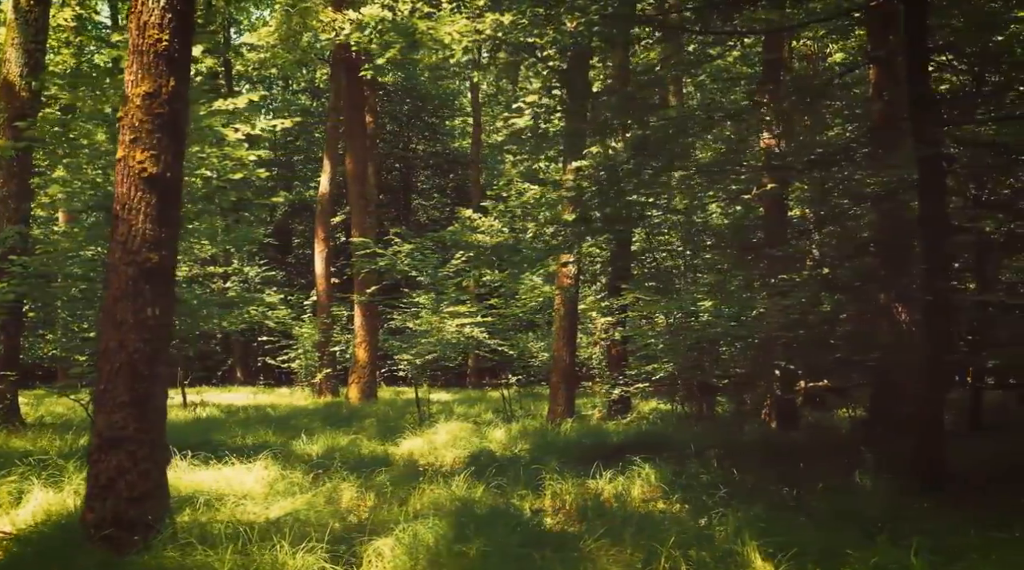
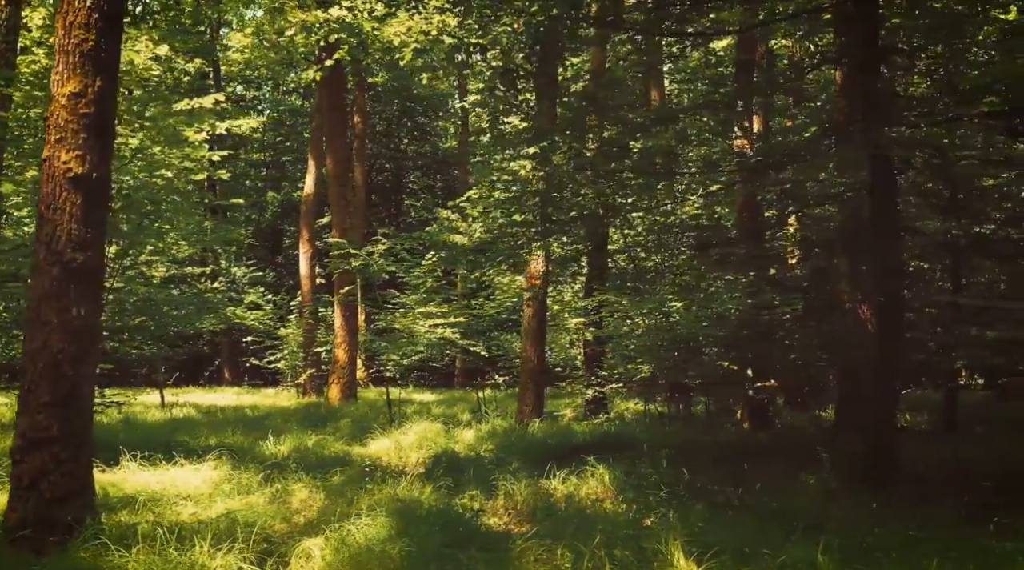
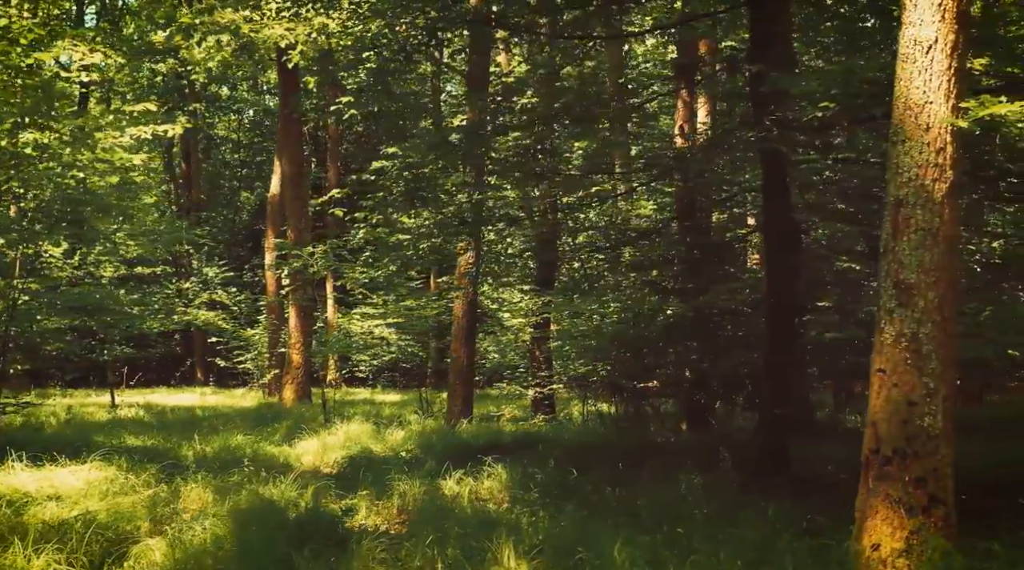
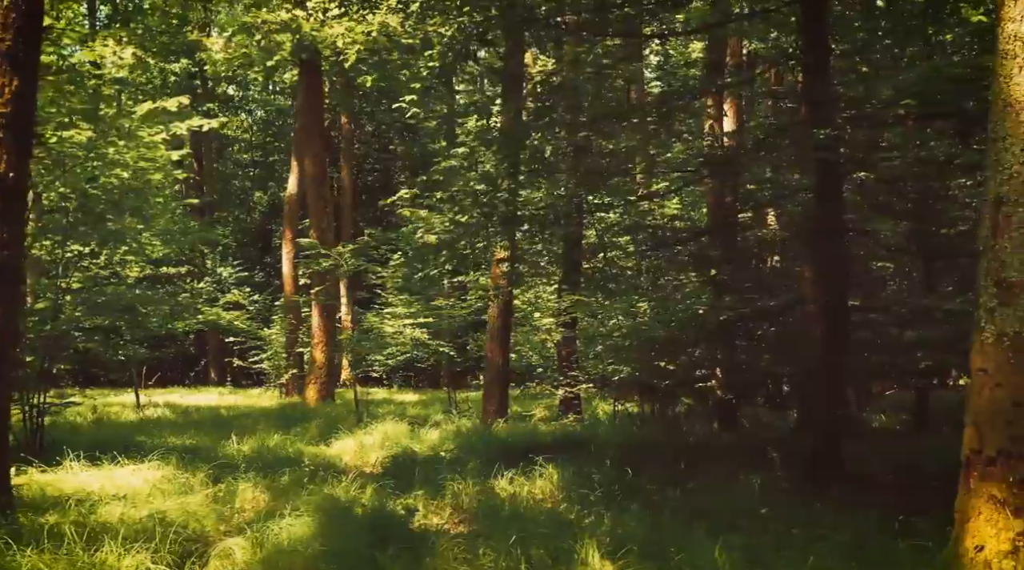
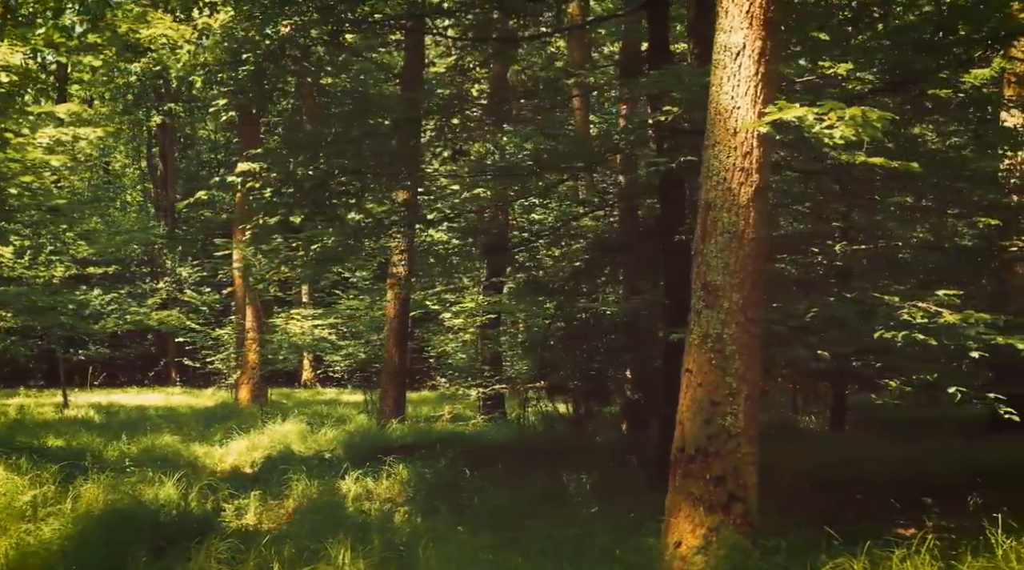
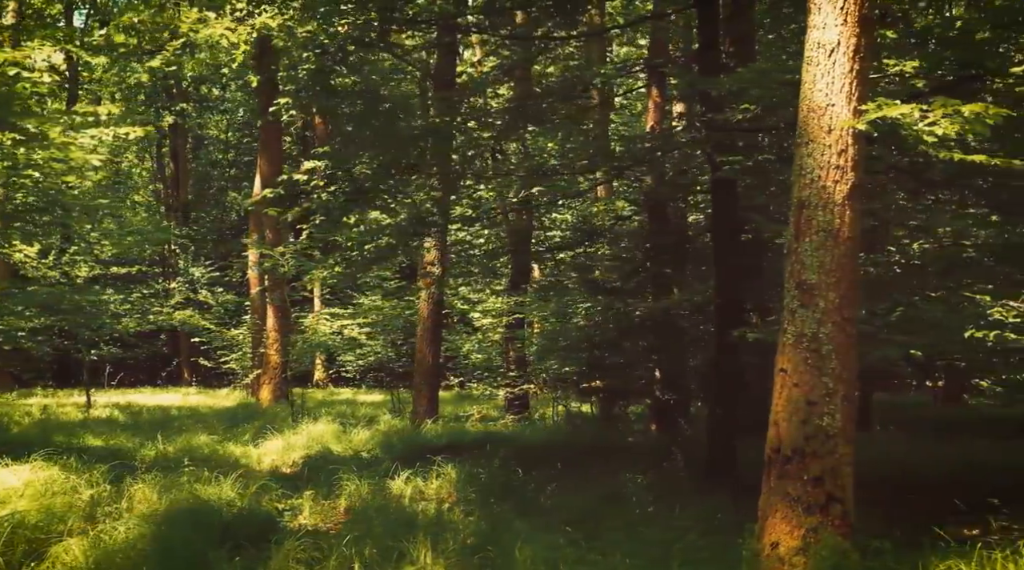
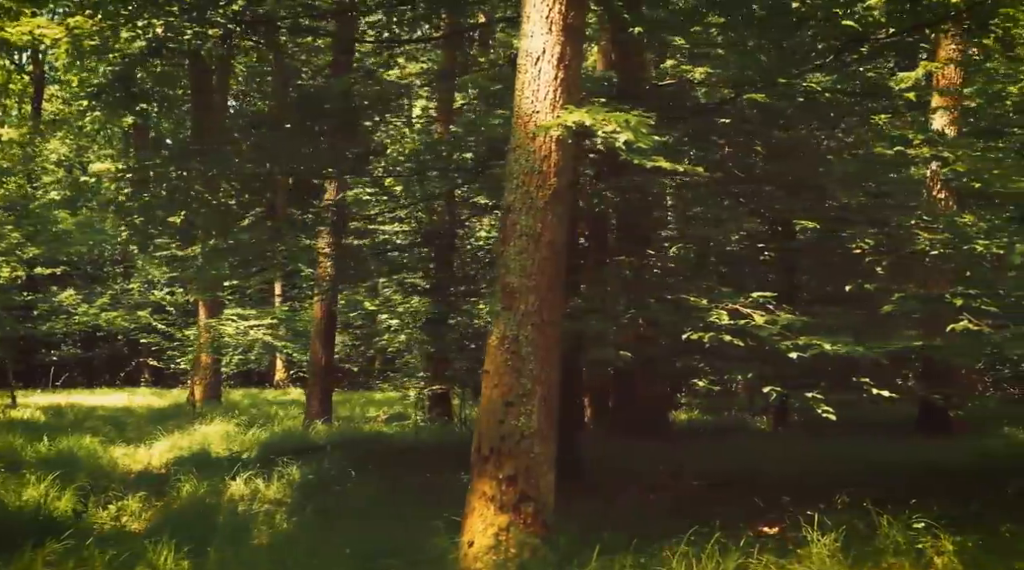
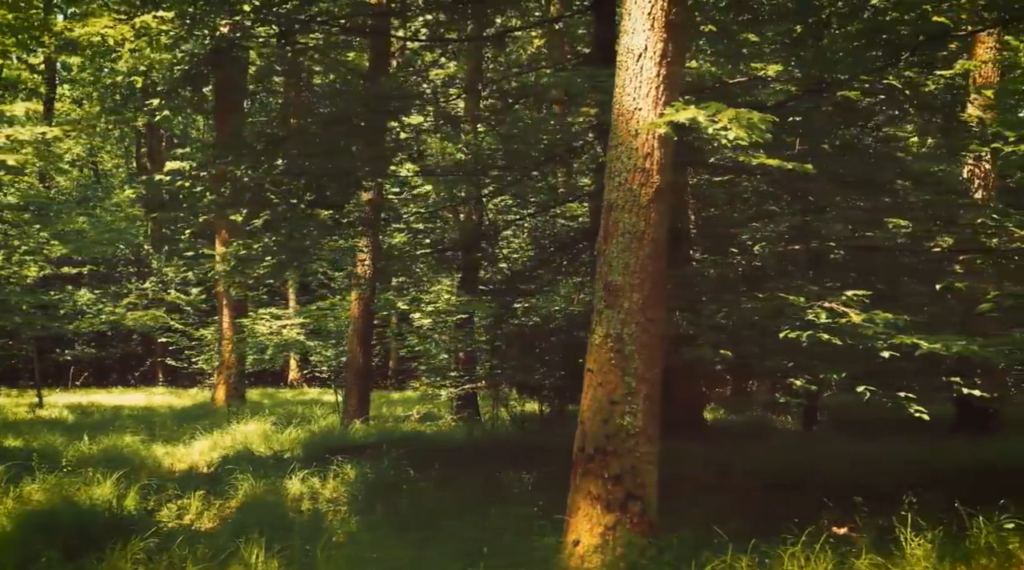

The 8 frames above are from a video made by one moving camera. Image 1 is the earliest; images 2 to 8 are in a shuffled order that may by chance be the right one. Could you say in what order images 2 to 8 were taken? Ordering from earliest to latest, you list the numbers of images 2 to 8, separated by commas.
2, 4, 3, 6, 5, 8, 7
